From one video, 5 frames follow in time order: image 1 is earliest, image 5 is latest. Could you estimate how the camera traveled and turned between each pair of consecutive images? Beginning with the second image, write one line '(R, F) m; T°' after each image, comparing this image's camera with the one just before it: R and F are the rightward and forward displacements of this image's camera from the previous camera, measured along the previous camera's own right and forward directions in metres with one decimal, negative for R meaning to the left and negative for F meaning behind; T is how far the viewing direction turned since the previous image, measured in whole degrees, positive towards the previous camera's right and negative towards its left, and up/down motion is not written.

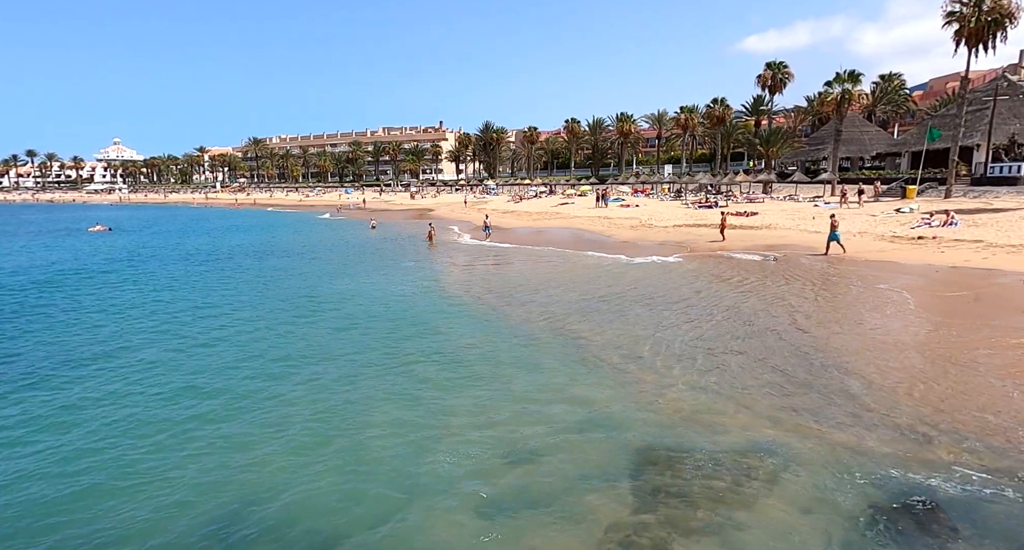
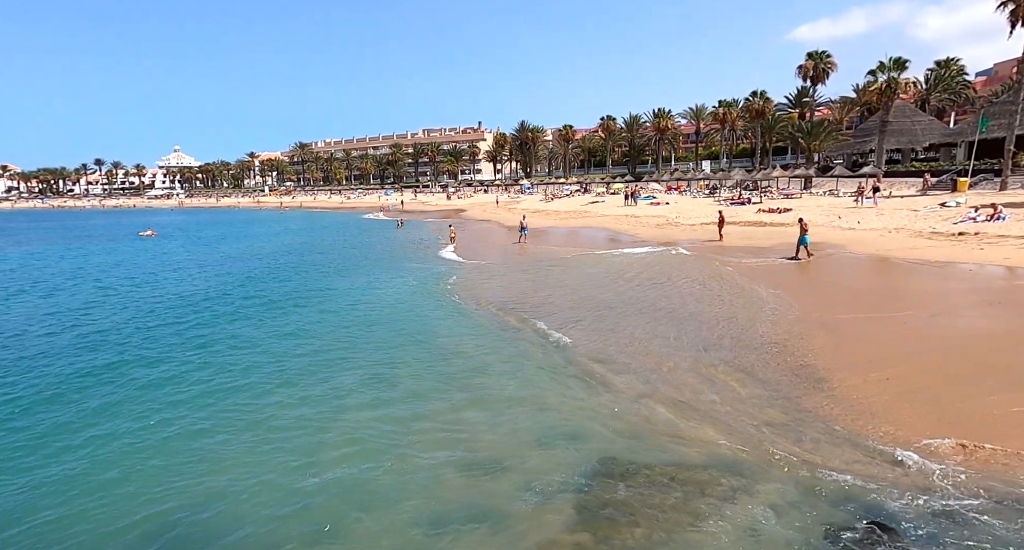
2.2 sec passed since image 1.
(+1.0, +0.2) m; -4°
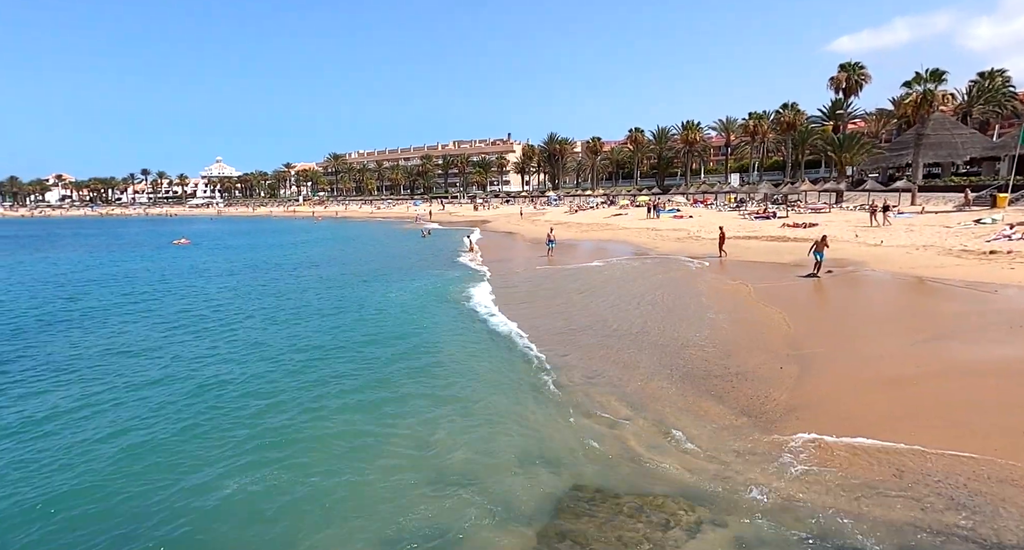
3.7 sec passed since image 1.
(+0.6, +0.1) m; -3°
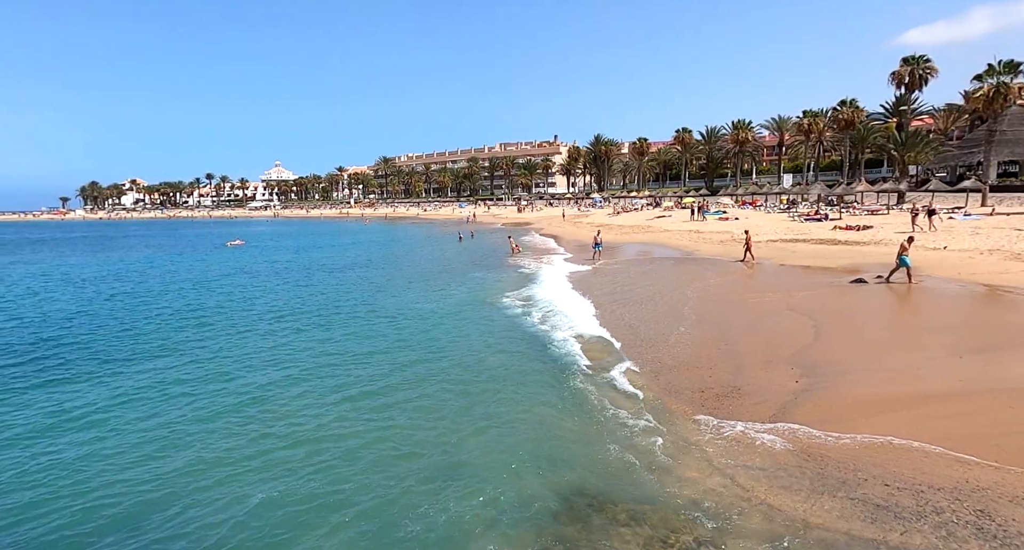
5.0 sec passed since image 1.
(+0.6, +0.4) m; -5°
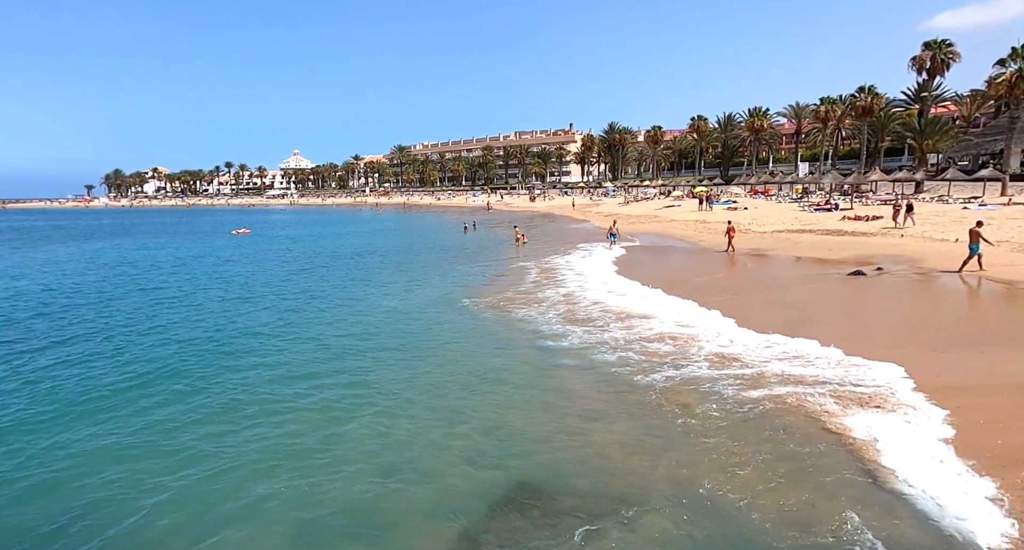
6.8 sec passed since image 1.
(+0.6, 0.0) m; -2°
